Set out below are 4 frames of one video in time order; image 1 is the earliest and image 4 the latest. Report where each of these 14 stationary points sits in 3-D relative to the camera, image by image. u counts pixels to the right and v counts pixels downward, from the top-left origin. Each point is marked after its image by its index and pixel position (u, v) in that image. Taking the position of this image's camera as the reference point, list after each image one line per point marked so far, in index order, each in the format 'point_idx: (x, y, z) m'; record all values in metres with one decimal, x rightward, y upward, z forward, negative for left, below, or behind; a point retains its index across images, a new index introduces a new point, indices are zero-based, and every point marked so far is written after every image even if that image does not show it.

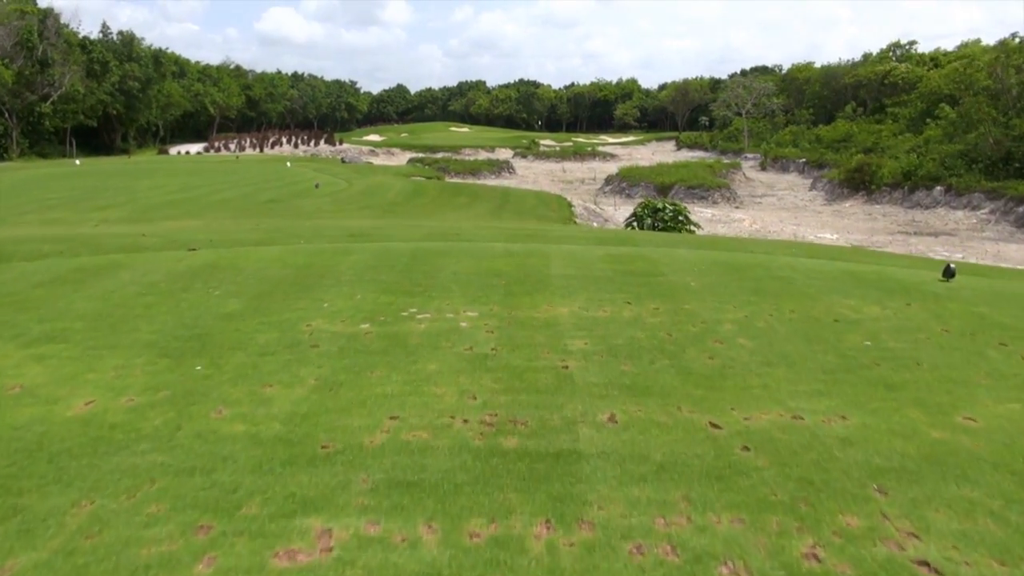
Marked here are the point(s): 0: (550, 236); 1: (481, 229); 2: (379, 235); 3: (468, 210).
0: (+0.3, +0.5, +8.4) m
1: (-0.3, +0.5, +8.9) m
2: (-1.1, +0.5, +8.3) m
3: (-0.6, +1.2, +14.7) m
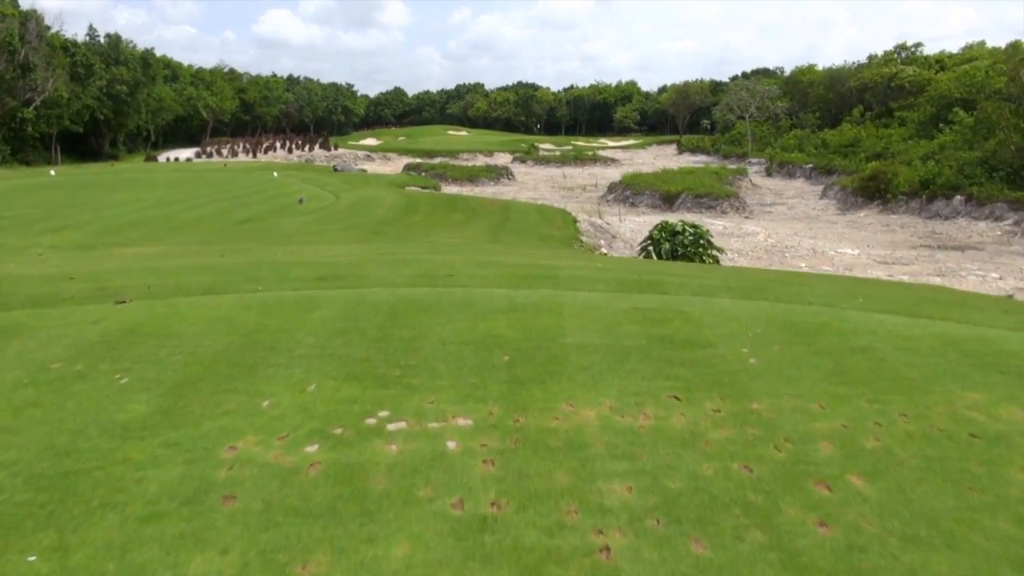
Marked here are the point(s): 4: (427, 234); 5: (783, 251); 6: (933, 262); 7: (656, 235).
0: (+0.4, +0.1, +7.1) m
1: (-0.2, +0.2, +7.6) m
2: (-1.1, +0.1, +7.0) m
3: (-0.6, +0.8, +13.4) m
4: (-1.1, +0.7, +12.6) m
5: (+5.3, +0.7, +19.3) m
6: (+8.0, +0.5, +18.8) m
7: (+1.6, +0.6, +11.1) m
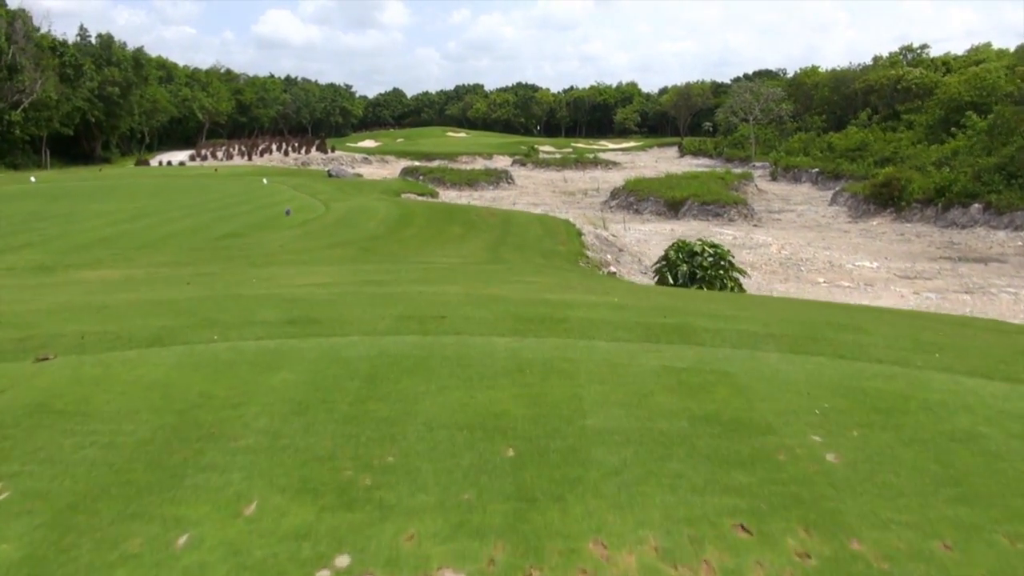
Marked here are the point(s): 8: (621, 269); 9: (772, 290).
0: (+0.4, -0.2, +6.1) m
1: (-0.2, -0.1, +6.6) m
2: (-1.1, -0.2, +6.0) m
3: (-0.6, +0.5, +12.4) m
4: (-1.1, +0.4, +11.6) m
5: (+5.3, +0.4, +18.3) m
6: (+8.0, +0.2, +17.8) m
7: (+1.6, +0.3, +10.1) m
8: (+1.6, +0.3, +14.4) m
9: (+4.1, 0.0, +15.4) m
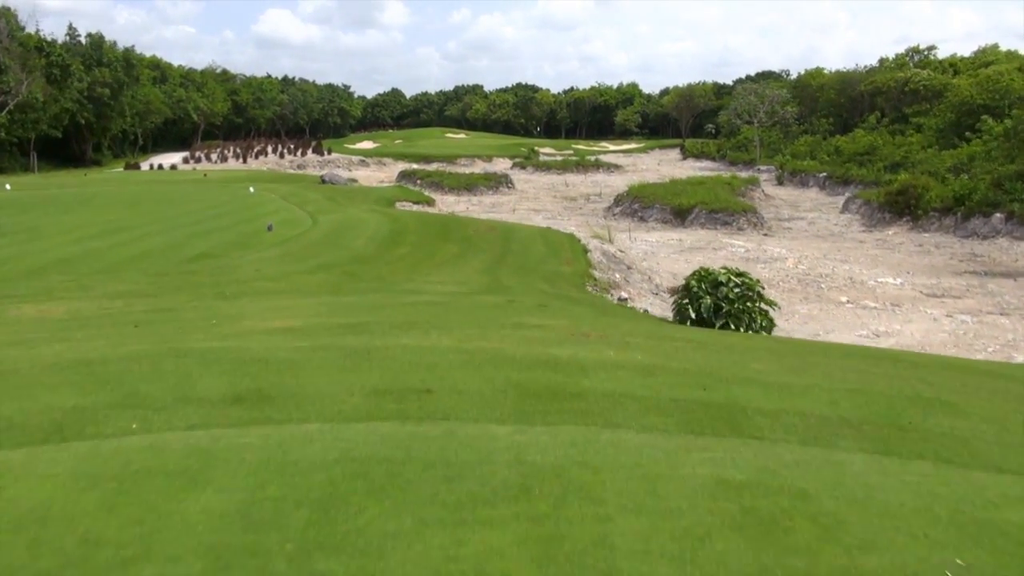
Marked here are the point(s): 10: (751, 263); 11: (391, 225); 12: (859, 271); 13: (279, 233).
0: (+0.4, -0.5, +5.0) m
1: (-0.2, -0.4, +5.4) m
2: (-1.1, -0.5, +4.9) m
3: (-0.6, +0.2, +11.3) m
4: (-1.1, +0.1, +10.5) m
5: (+5.3, +0.1, +17.2) m
6: (+8.0, -0.1, +16.6) m
7: (+1.7, 0.0, +9.0) m
8: (+1.6, 0.0, +13.2) m
9: (+4.1, -0.3, +14.2) m
10: (+4.6, +0.5, +18.9) m
11: (-1.9, +1.0, +15.4) m
12: (+6.7, +0.3, +18.9) m
13: (-3.2, +0.8, +13.8) m
